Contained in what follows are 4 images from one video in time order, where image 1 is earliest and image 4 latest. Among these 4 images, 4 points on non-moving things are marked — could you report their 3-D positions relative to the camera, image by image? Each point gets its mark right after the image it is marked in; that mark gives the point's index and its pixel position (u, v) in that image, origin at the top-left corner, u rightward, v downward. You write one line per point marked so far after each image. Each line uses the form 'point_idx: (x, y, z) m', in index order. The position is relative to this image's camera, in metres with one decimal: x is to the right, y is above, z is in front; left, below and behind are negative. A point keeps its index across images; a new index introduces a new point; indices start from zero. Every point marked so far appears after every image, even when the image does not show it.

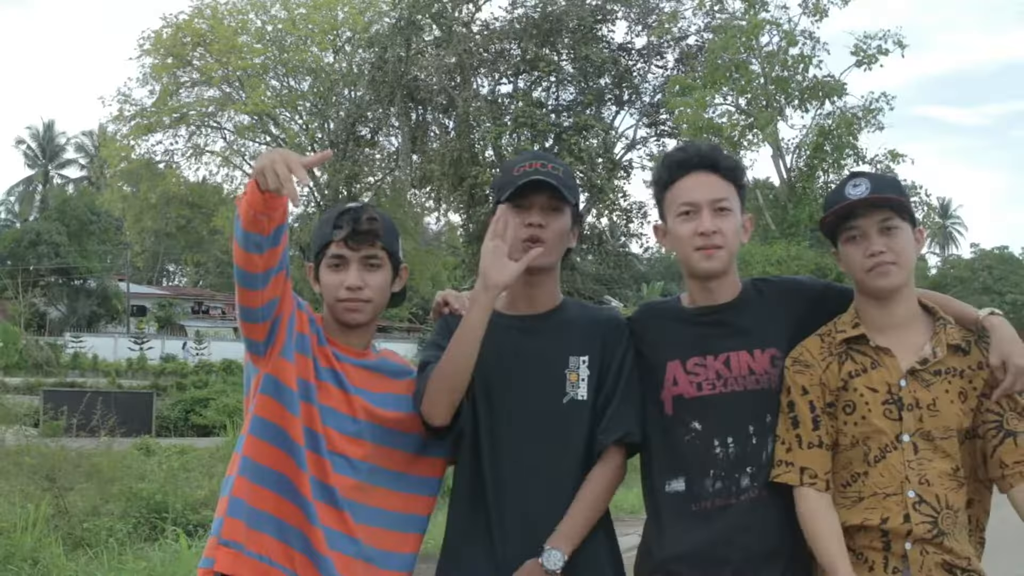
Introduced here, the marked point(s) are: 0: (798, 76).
0: (+4.6, +3.4, +16.5) m
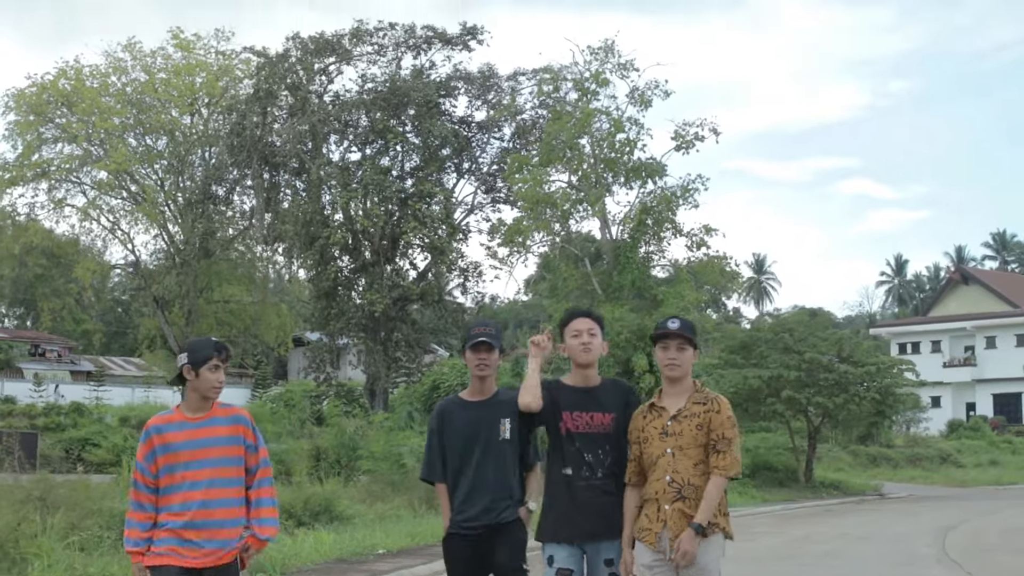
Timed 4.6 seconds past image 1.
0: (+2.1, +2.4, +19.0) m
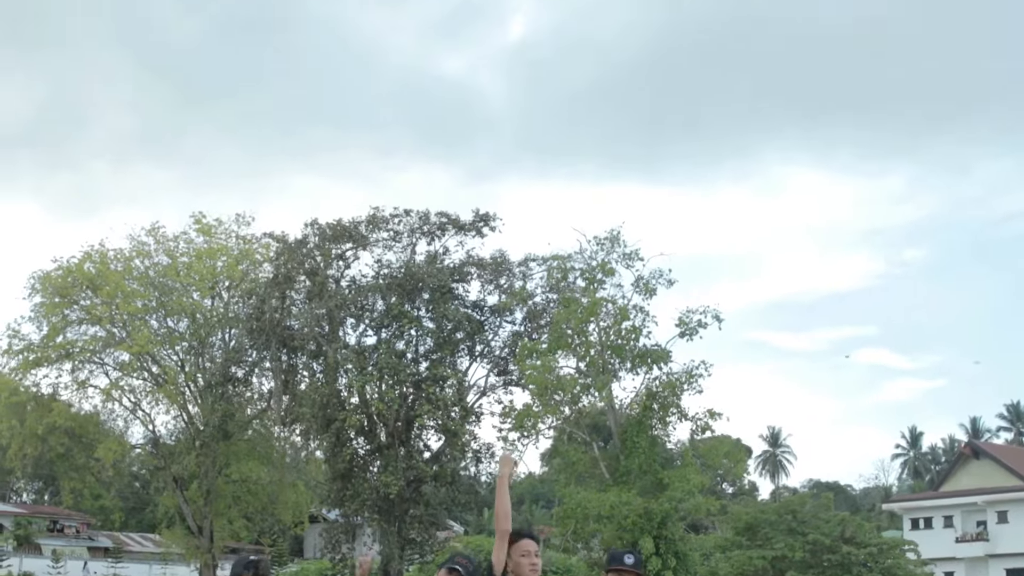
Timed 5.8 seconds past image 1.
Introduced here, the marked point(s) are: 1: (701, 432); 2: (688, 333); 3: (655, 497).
0: (+2.3, -1.0, +19.9) m
1: (+3.2, -2.5, +17.9) m
2: (+3.2, -0.8, +18.8) m
3: (+2.6, -3.8, +19.2) m
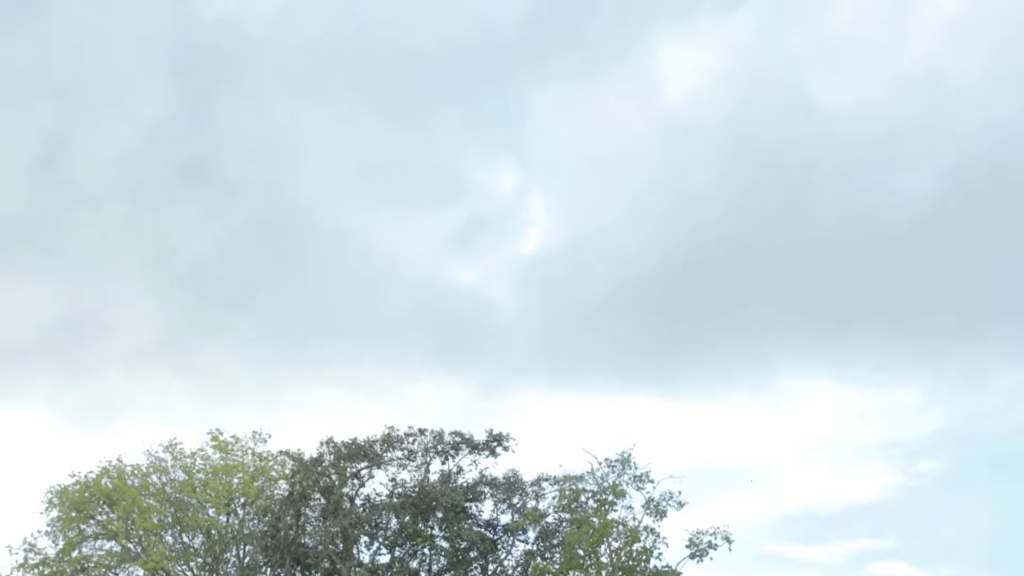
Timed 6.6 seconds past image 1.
0: (+2.5, -5.4, +20.5) m
1: (+3.5, -6.4, +18.2) m
2: (+3.4, -5.0, +19.4) m
3: (+2.9, -8.0, +19.2) m
